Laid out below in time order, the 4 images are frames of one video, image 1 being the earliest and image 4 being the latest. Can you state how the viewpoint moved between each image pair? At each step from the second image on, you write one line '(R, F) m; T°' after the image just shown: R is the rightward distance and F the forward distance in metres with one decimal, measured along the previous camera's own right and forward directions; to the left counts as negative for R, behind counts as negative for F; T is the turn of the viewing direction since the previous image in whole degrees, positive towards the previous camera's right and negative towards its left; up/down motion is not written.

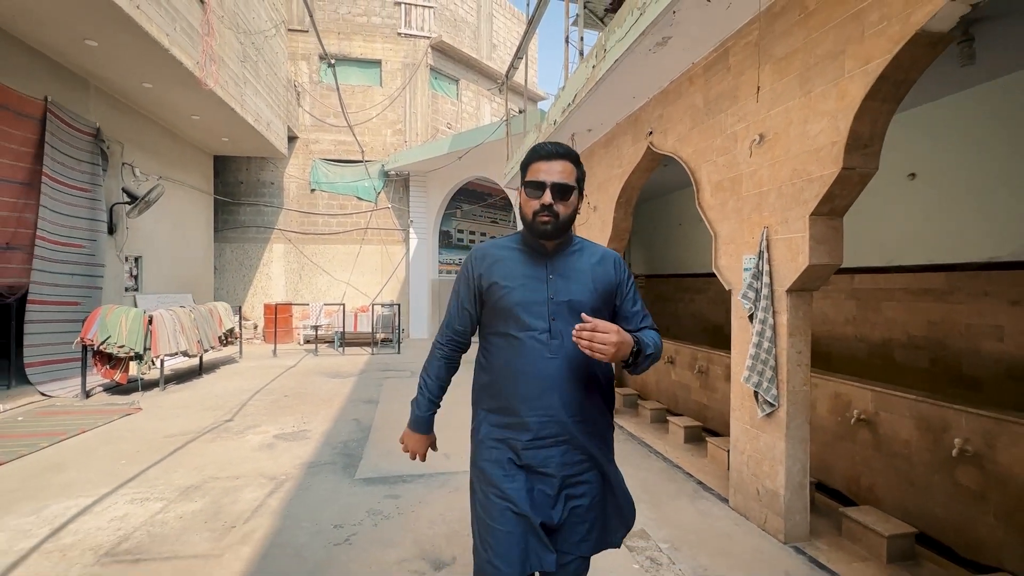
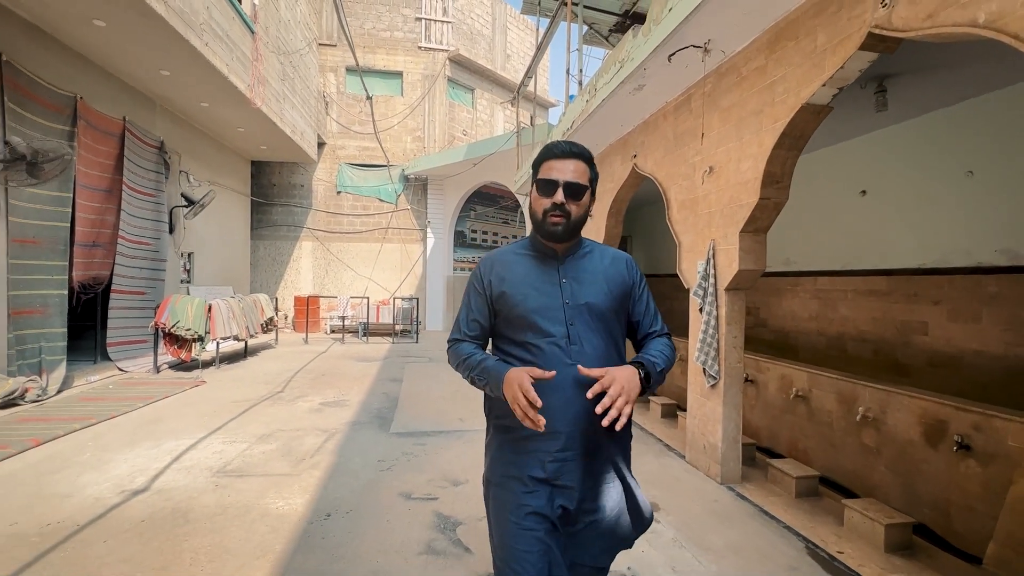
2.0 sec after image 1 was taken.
(+0.1, -0.9) m; -2°
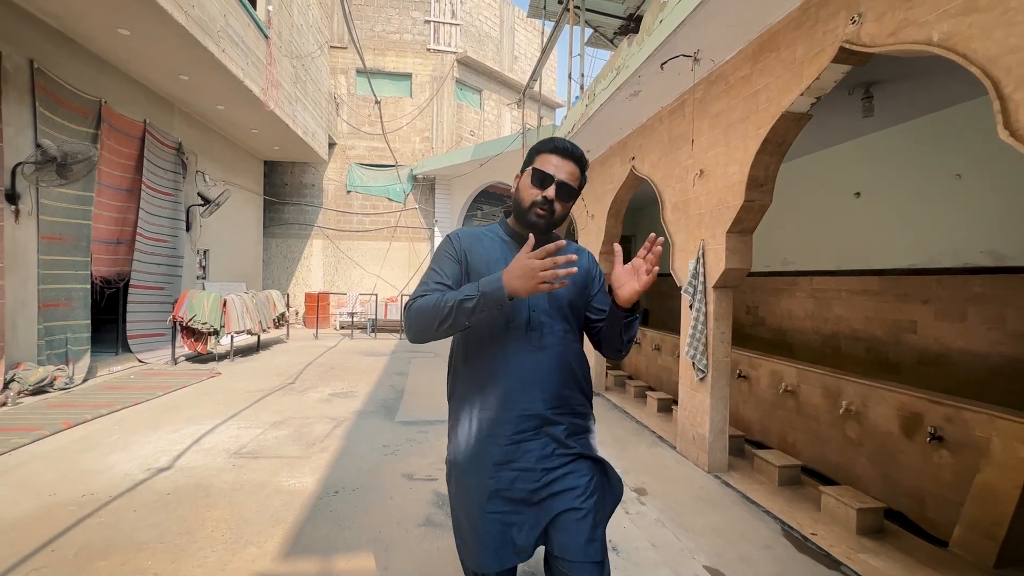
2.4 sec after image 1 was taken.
(+0.1, -0.2) m; -1°
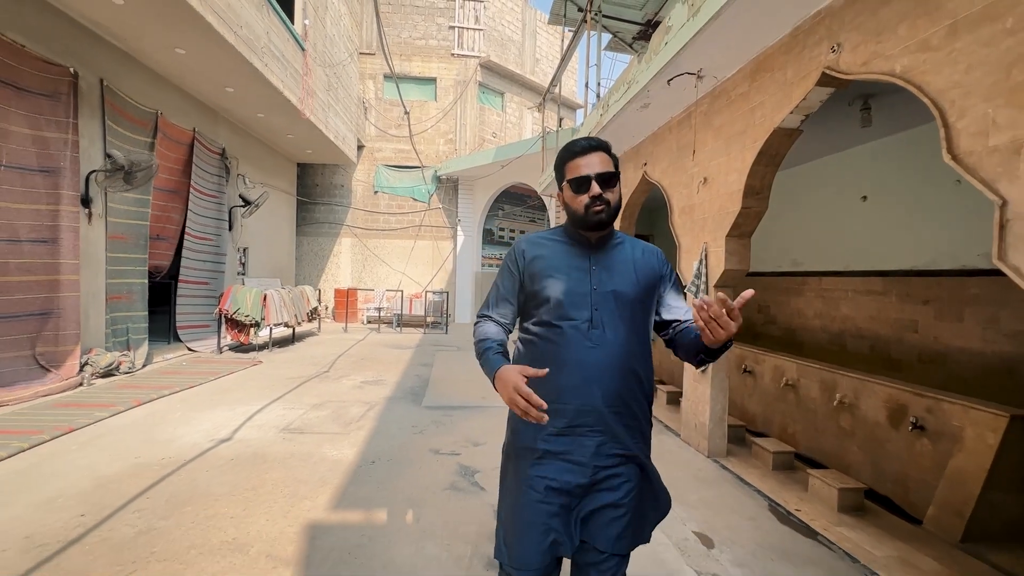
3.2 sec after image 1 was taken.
(0.0, -0.4) m; -3°
